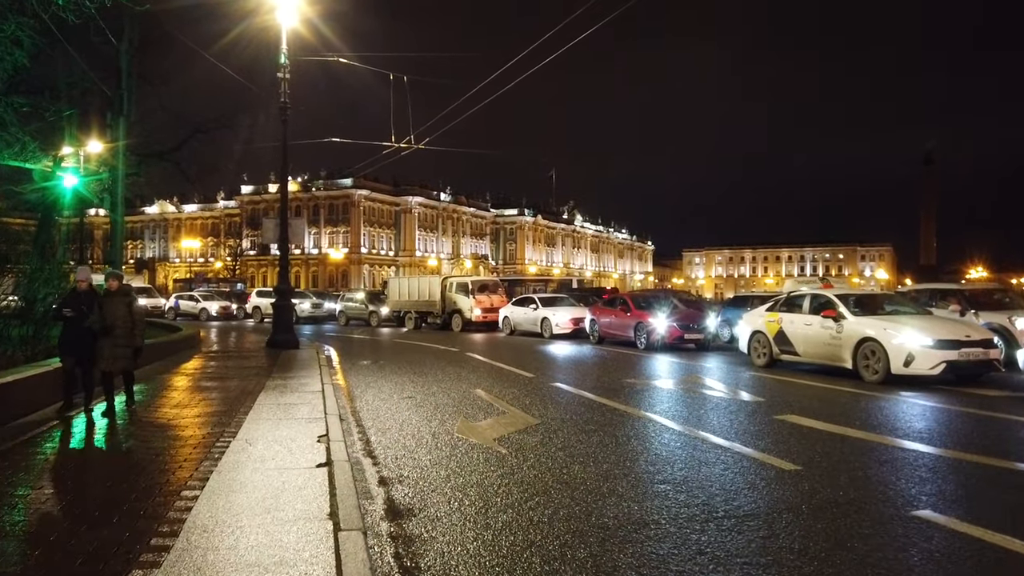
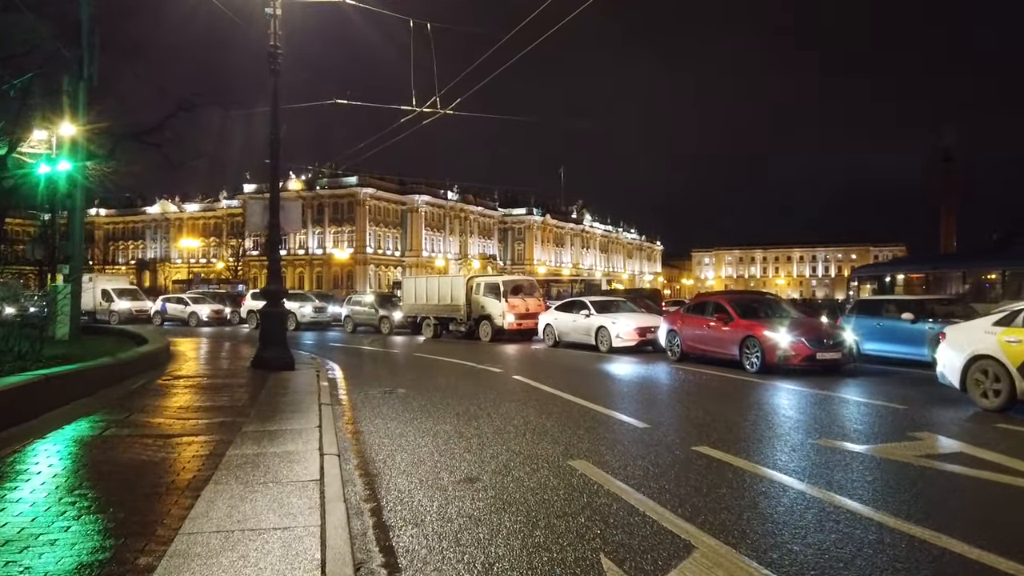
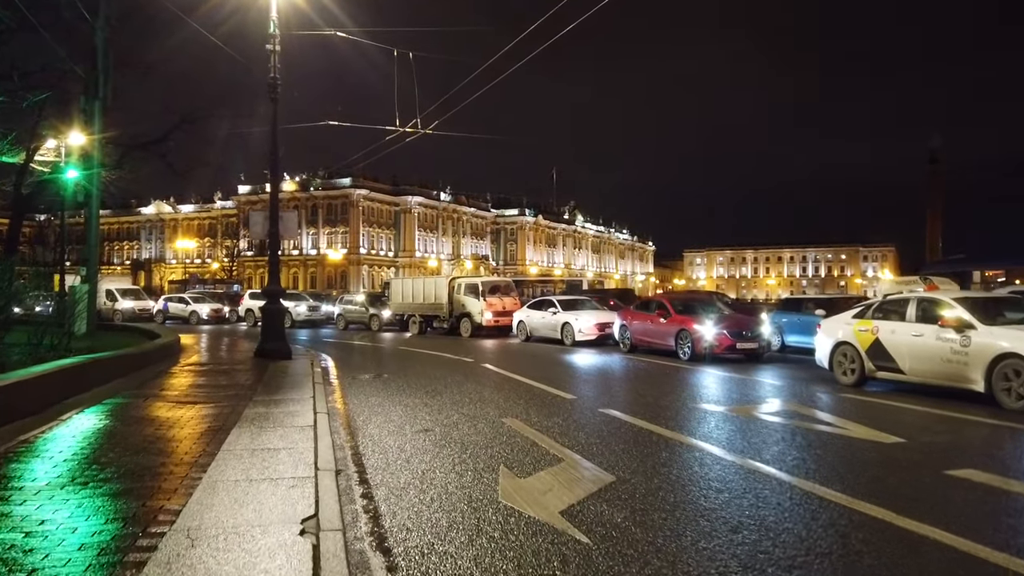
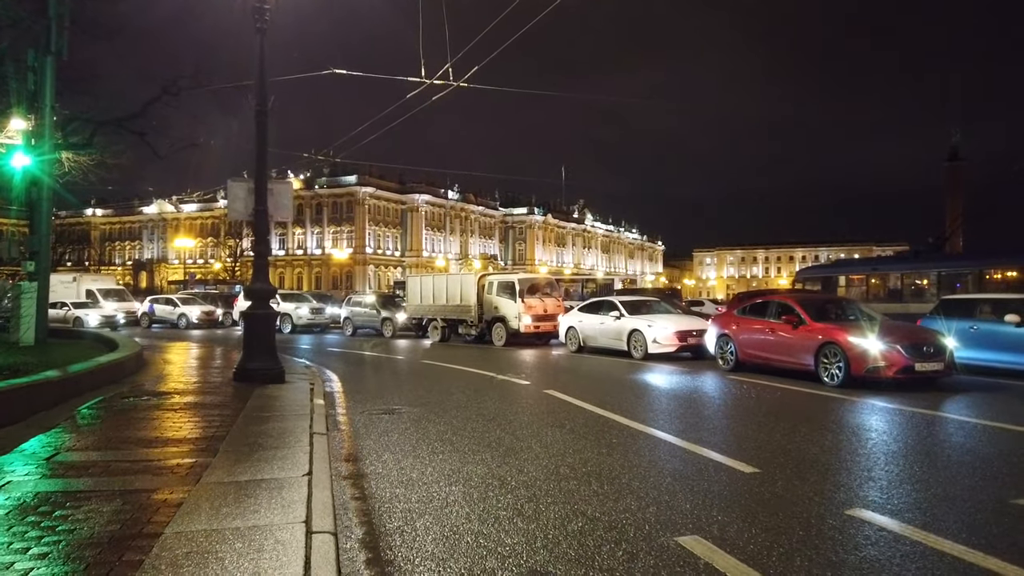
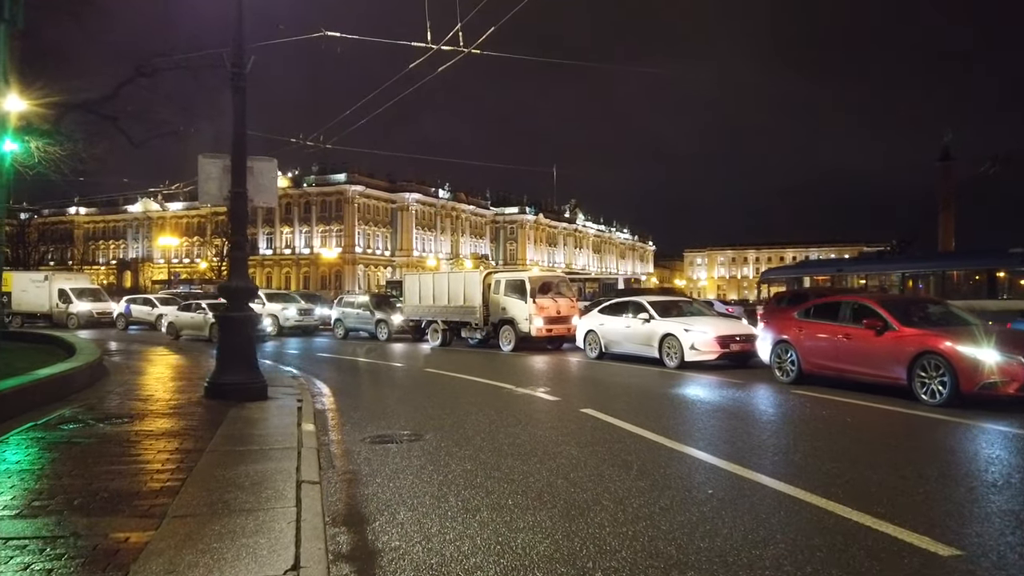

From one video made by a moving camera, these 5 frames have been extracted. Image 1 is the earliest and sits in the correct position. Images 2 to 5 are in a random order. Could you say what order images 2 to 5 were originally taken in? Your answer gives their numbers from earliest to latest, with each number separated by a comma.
3, 2, 4, 5
